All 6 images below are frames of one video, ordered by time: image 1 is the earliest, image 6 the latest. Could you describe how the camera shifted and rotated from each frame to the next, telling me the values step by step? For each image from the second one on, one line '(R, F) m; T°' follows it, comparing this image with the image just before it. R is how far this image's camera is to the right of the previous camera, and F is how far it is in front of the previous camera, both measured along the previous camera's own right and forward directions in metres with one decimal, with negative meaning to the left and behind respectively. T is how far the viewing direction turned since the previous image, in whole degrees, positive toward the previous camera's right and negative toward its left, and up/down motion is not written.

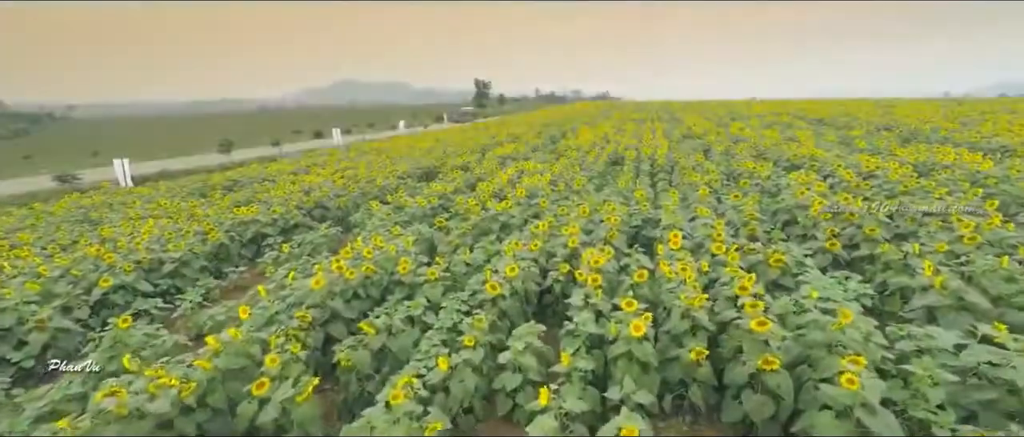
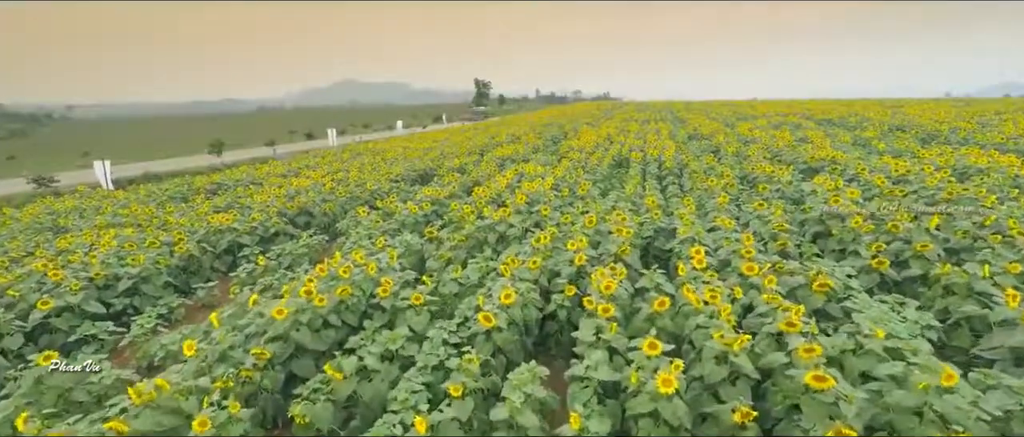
(0.0, +0.8) m; 0°
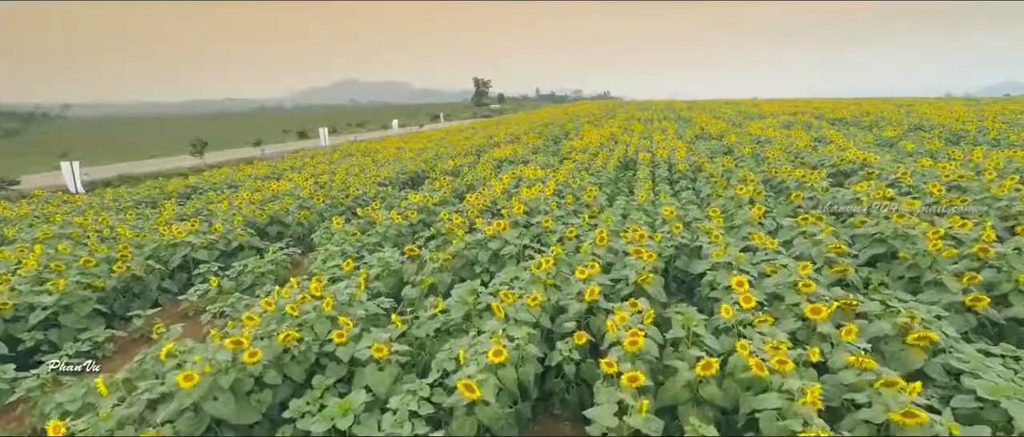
(0.0, +1.1) m; 0°
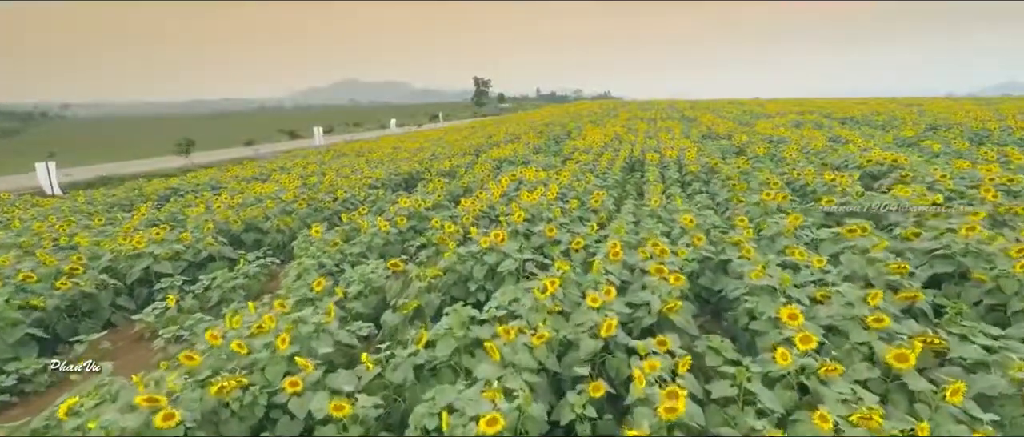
(0.0, +0.8) m; 0°
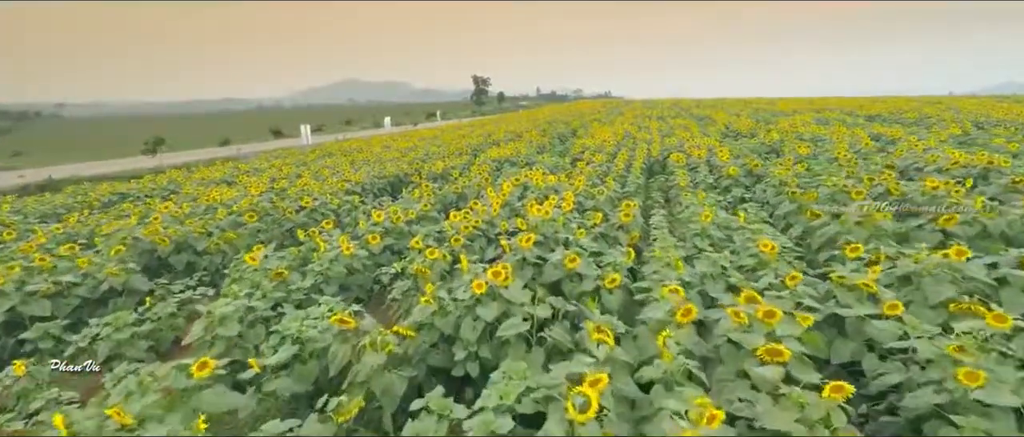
(0.0, +1.8) m; 0°
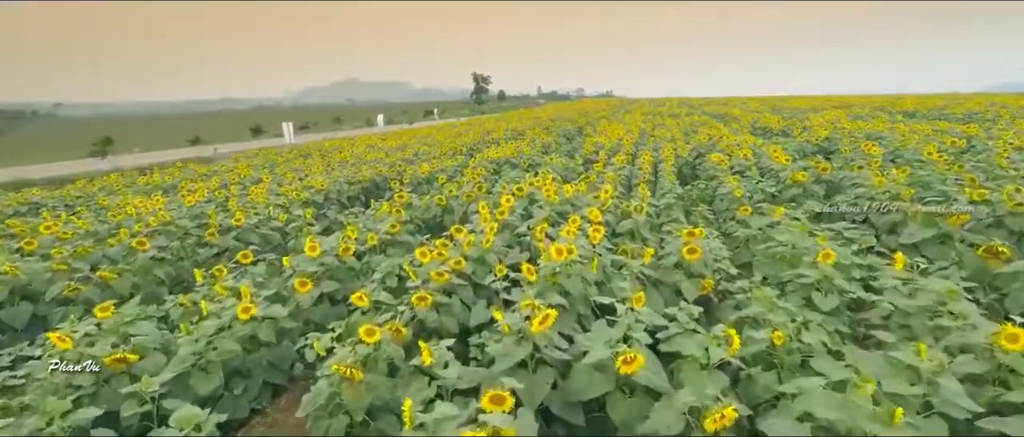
(0.0, +2.1) m; 0°
